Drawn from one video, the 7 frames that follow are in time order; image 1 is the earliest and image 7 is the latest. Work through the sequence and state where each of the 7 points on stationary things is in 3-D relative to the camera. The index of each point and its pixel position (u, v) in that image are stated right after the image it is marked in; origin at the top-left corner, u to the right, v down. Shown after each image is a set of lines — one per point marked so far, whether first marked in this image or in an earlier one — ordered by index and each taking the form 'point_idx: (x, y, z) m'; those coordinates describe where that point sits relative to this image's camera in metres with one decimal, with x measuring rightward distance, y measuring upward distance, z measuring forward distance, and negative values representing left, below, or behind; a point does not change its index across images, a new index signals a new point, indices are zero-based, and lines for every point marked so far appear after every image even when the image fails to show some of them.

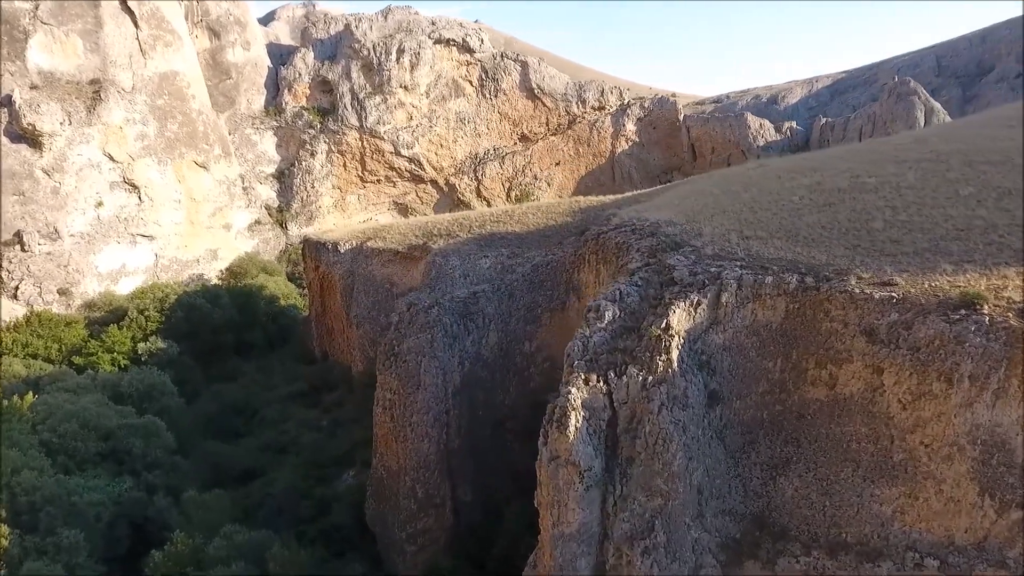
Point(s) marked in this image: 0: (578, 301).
0: (+0.8, -0.2, +7.4) m
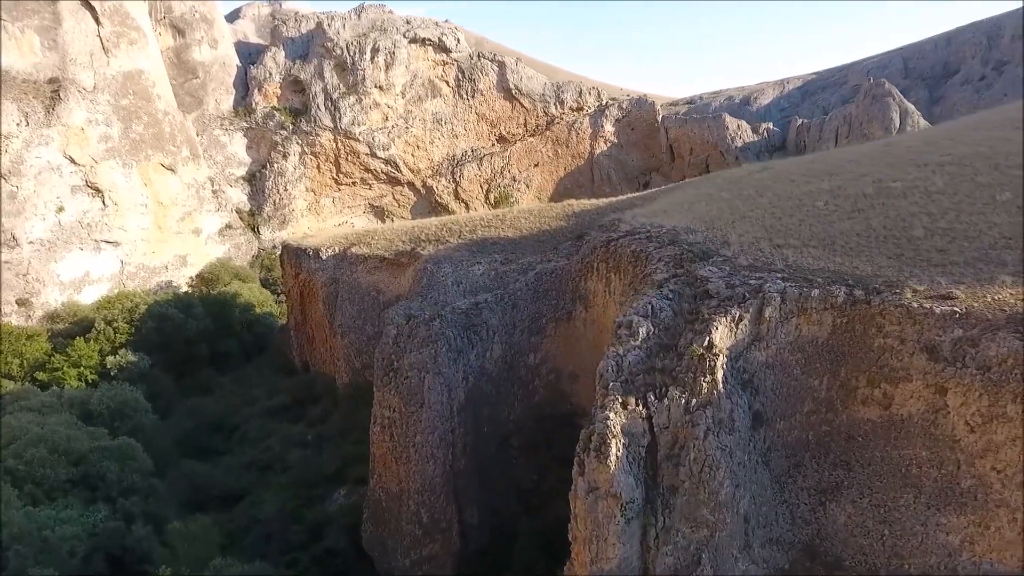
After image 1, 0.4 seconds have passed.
0: (+0.8, -0.3, +7.1) m
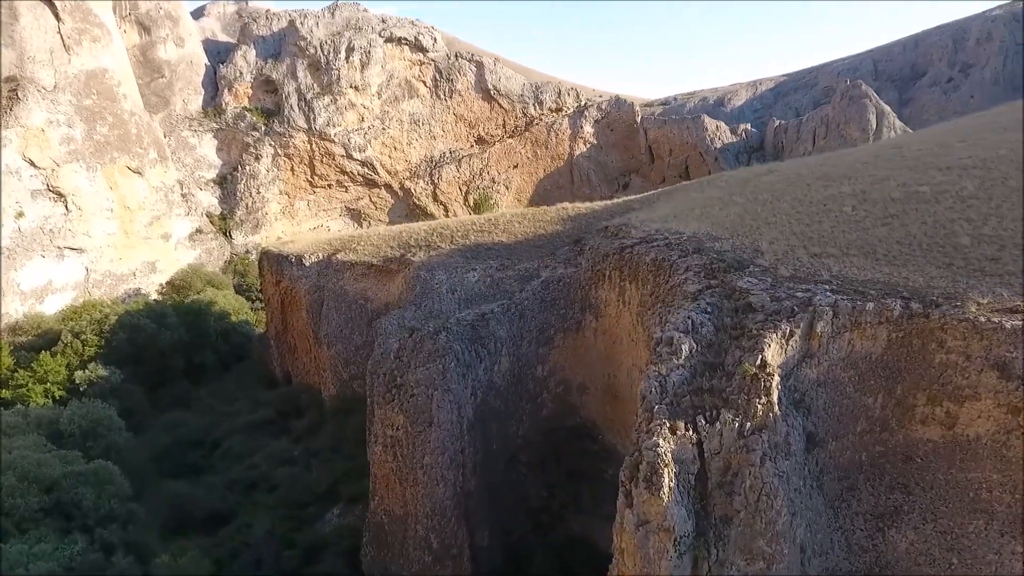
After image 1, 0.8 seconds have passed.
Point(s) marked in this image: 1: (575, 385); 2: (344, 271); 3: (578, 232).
0: (+0.9, -0.4, +6.8) m
1: (+0.7, -1.1, +7.0) m
2: (-3.0, +0.3, +11.3) m
3: (+1.0, +0.8, +9.8) m
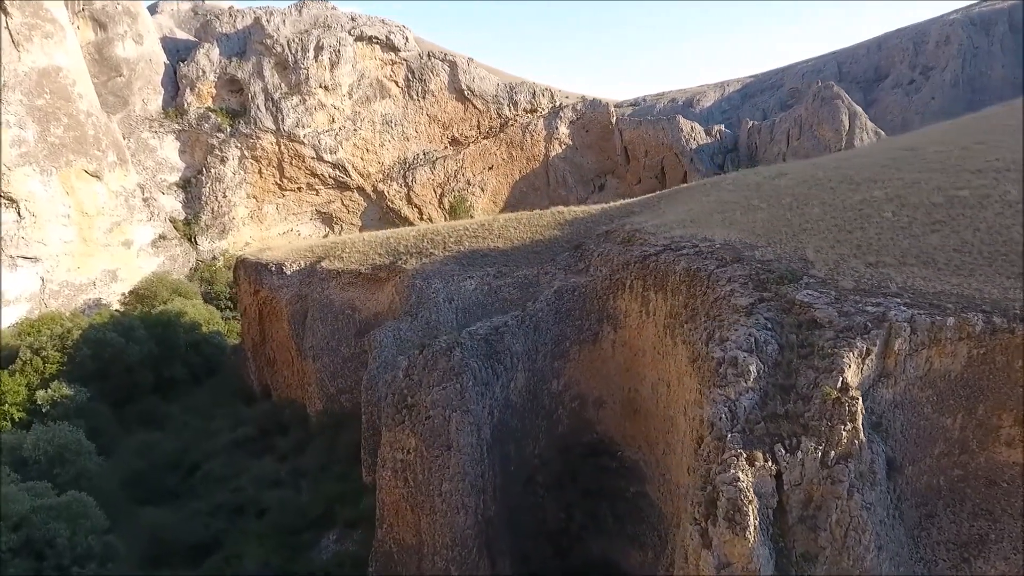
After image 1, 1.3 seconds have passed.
0: (+1.0, -0.4, +6.5) m
1: (+0.8, -1.2, +6.7) m
2: (-3.1, +0.1, +10.8) m
3: (+1.0, +0.7, +9.5) m
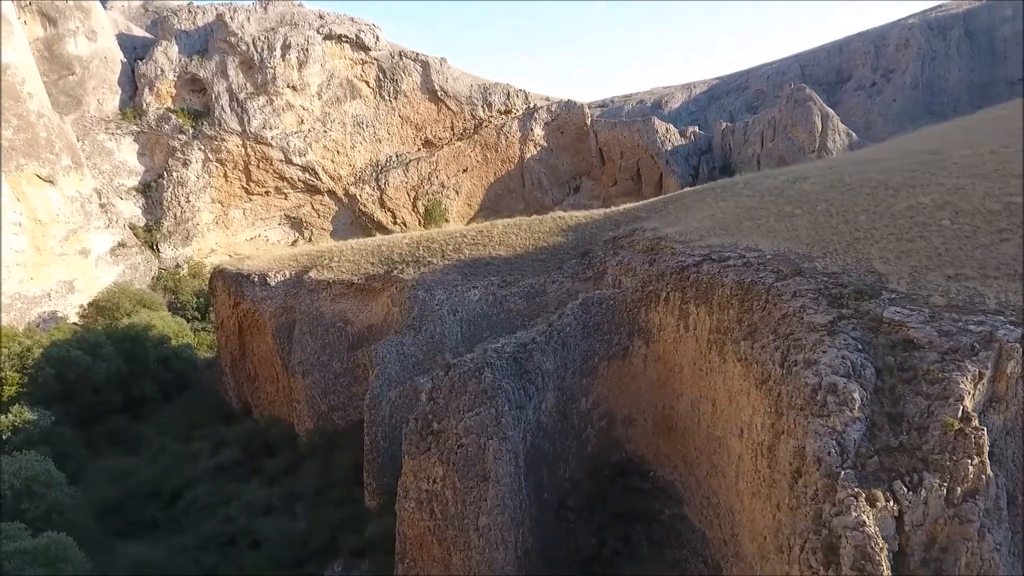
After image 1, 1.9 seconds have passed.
0: (+1.3, -0.6, +6.2) m
1: (+1.1, -1.3, +6.3) m
2: (-3.1, -0.1, +10.2) m
3: (+1.0, +0.6, +9.2) m
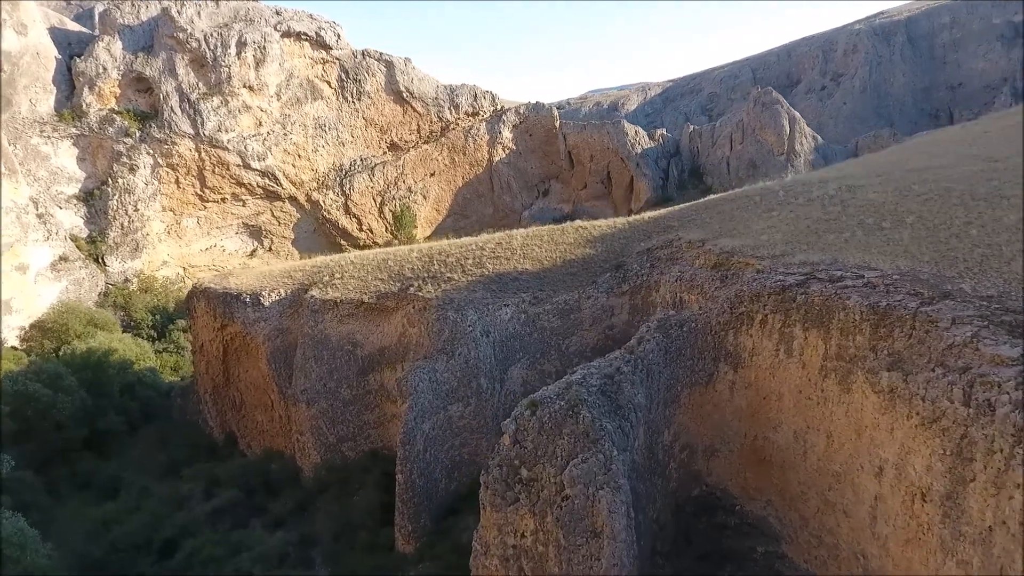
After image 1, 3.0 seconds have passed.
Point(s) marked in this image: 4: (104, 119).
0: (+1.9, -0.7, +5.7) m
1: (+1.8, -1.5, +5.9) m
2: (-2.8, -0.3, +9.3) m
3: (+1.4, +0.4, +8.7) m
4: (-12.2, +5.1, +19.4) m
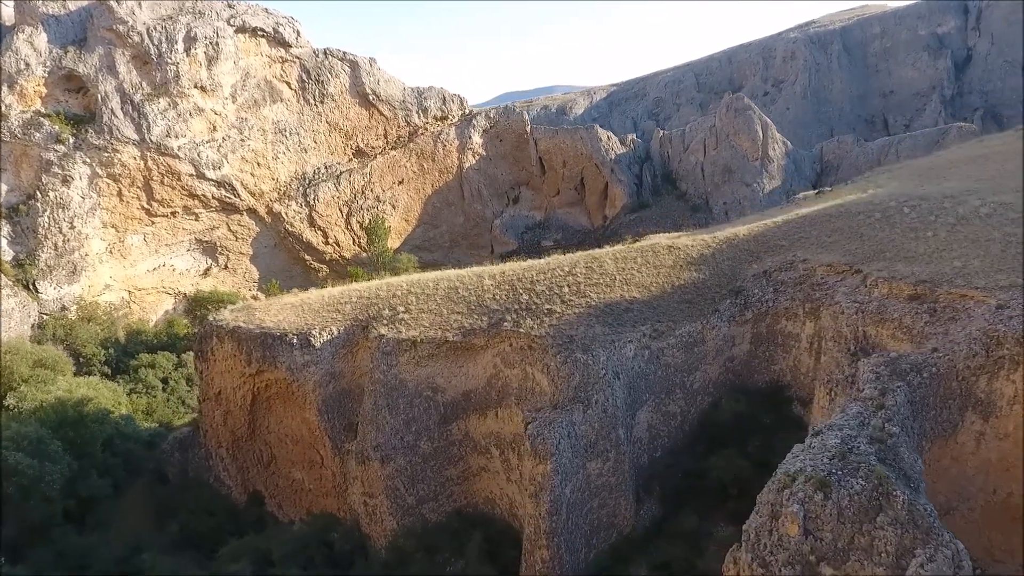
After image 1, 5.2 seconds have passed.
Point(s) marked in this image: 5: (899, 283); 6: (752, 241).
0: (+3.7, -1.0, +5.1) m
1: (+3.5, -1.8, +5.2) m
2: (-1.5, -0.8, +8.0) m
3: (+2.7, +0.1, +7.9) m
4: (-12.4, +4.3, +16.7) m
5: (+3.6, +0.1, +6.2) m
6: (+3.2, +0.6, +8.5) m
